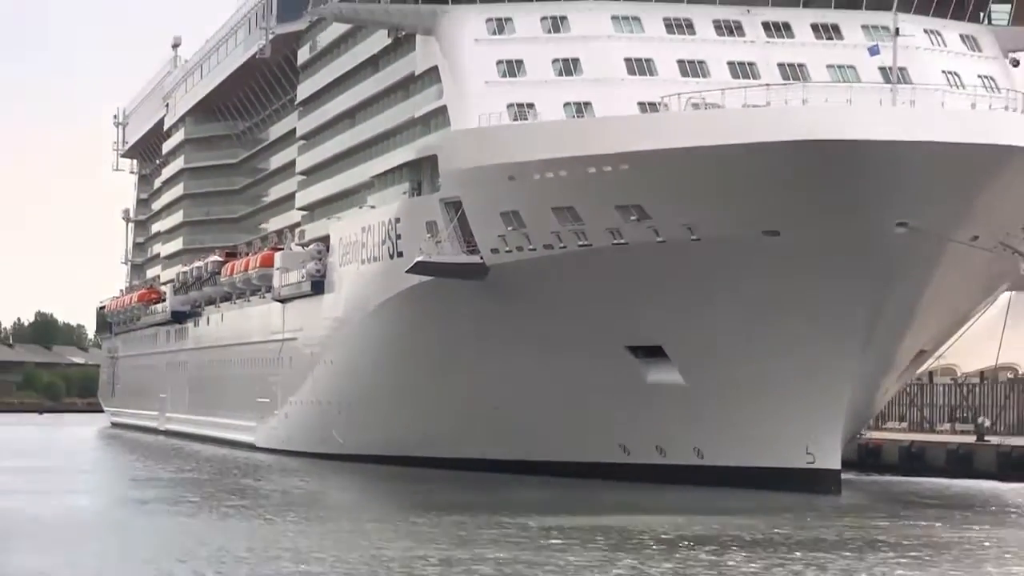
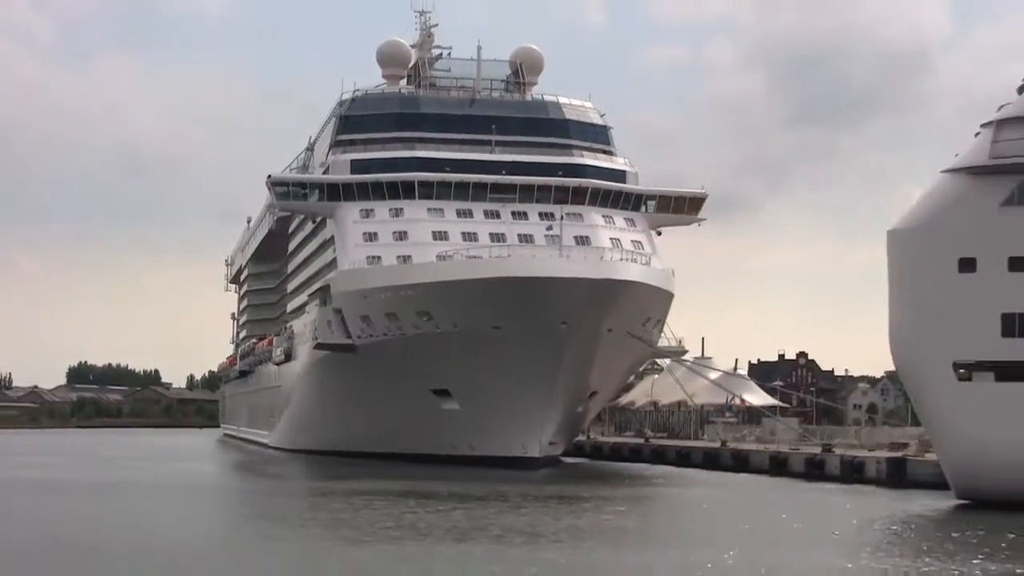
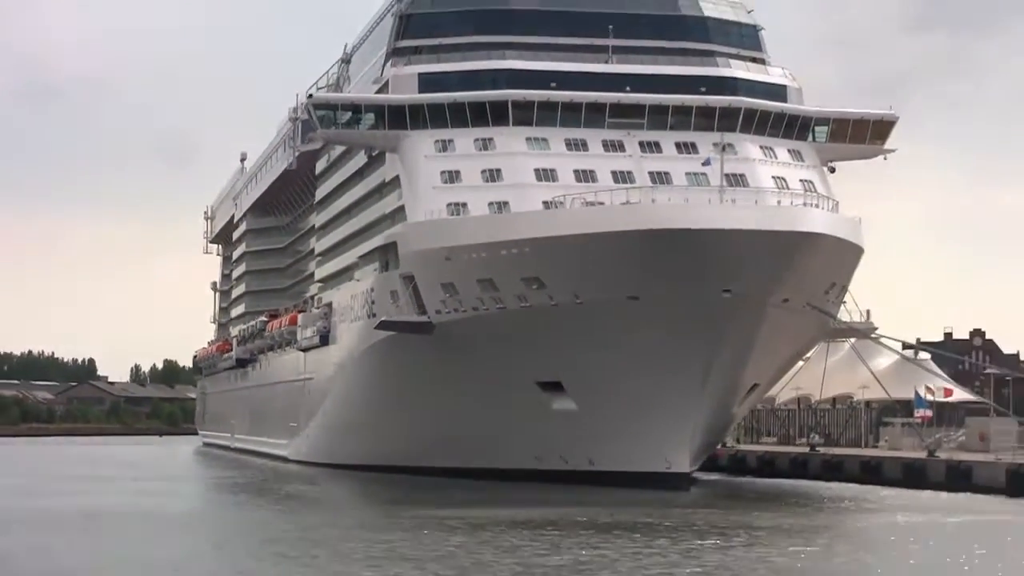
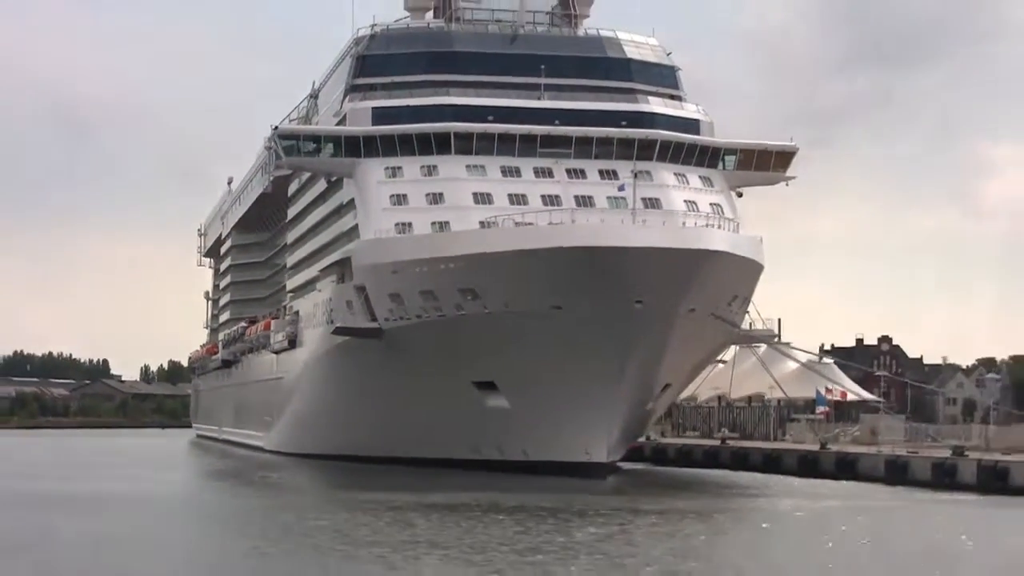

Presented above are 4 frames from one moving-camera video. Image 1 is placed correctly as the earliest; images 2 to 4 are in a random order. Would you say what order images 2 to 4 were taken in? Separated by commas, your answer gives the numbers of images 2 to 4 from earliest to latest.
3, 4, 2
